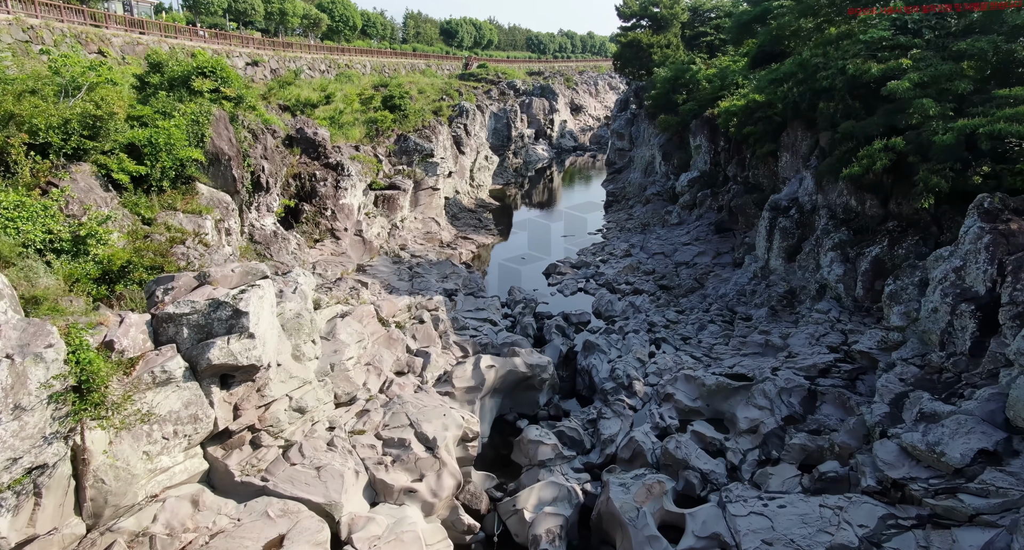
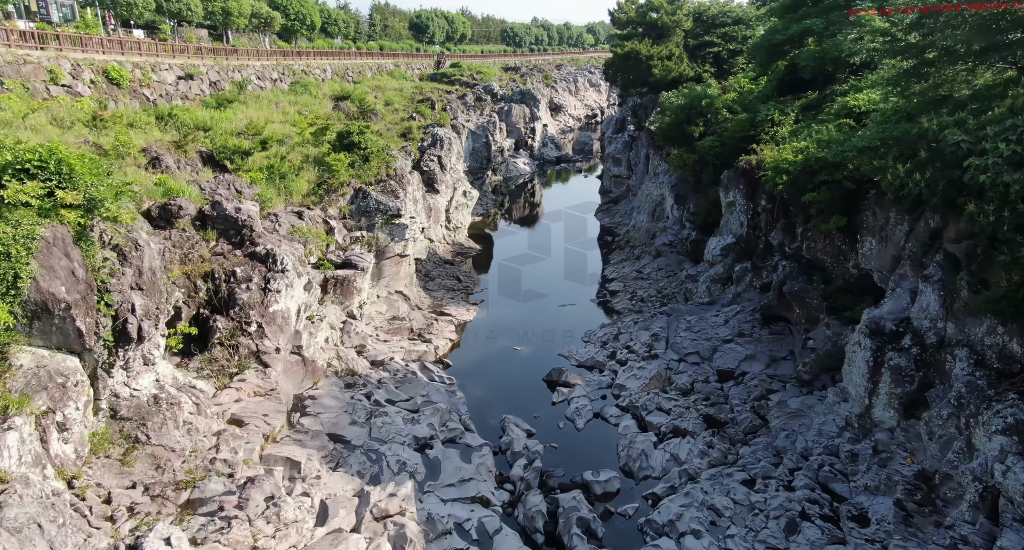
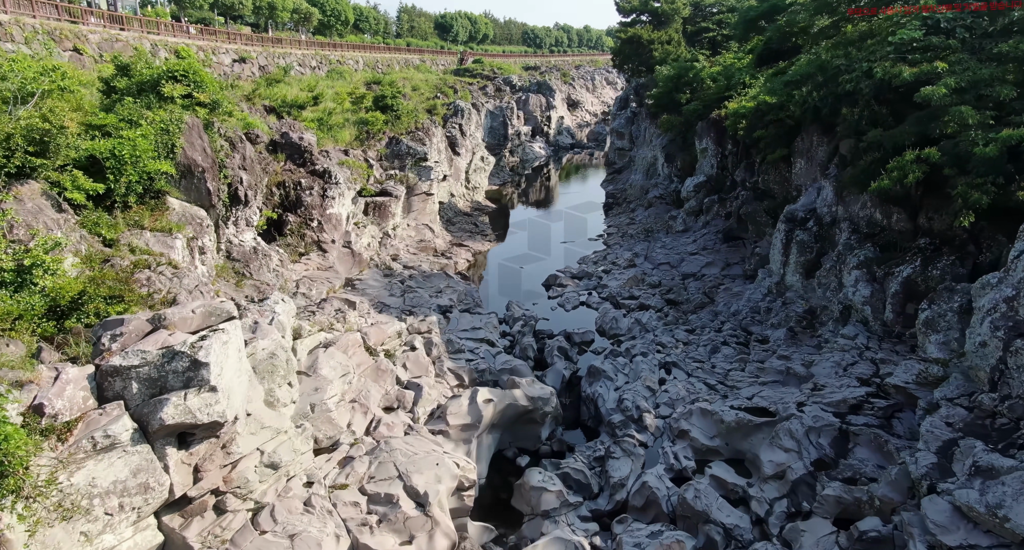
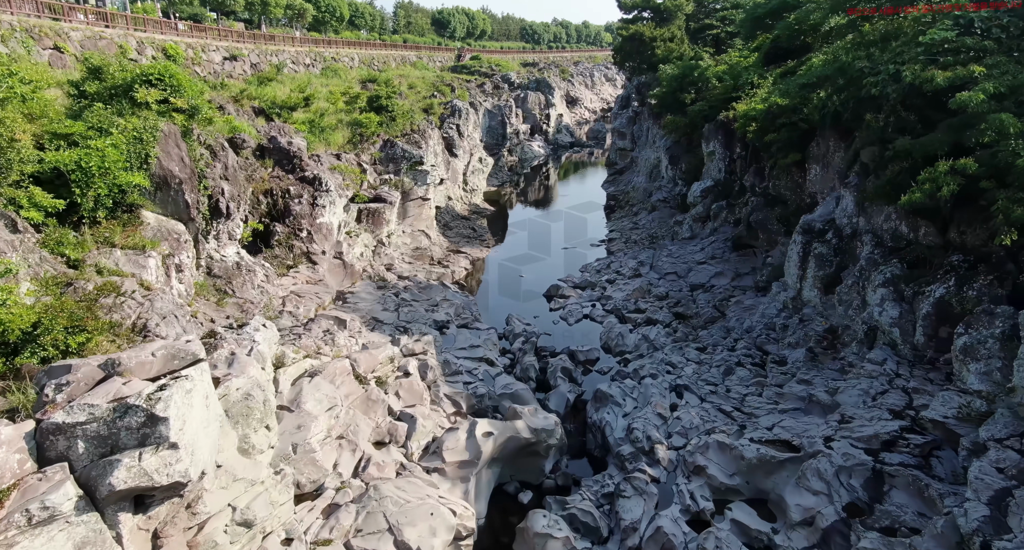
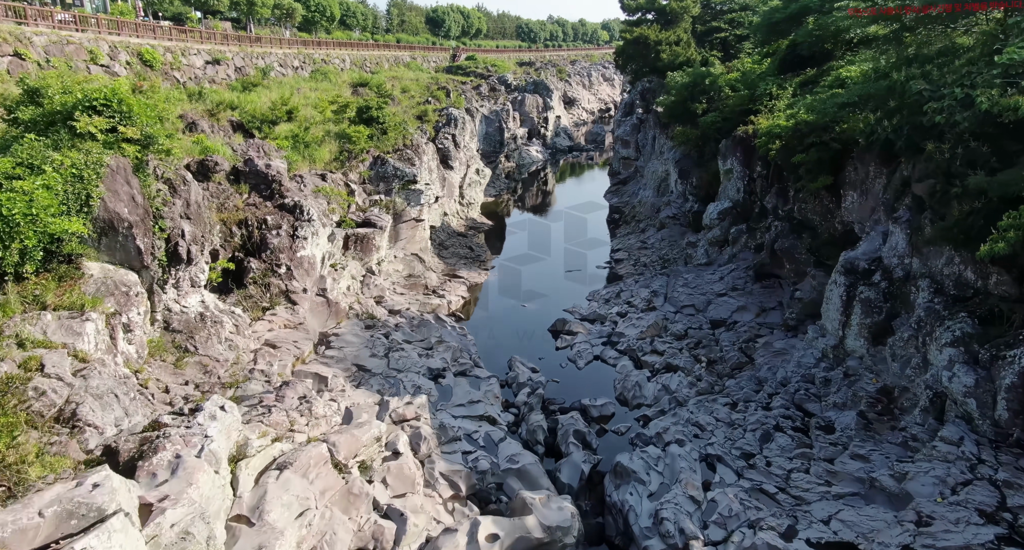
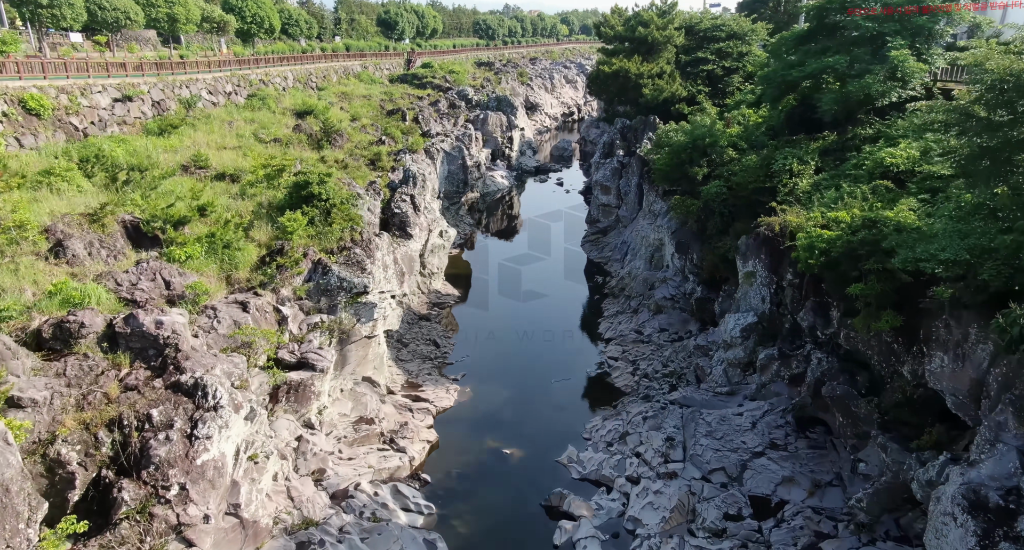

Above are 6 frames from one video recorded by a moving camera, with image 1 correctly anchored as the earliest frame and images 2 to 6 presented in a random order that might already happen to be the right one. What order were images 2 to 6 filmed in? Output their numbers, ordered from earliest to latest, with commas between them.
3, 4, 5, 2, 6
